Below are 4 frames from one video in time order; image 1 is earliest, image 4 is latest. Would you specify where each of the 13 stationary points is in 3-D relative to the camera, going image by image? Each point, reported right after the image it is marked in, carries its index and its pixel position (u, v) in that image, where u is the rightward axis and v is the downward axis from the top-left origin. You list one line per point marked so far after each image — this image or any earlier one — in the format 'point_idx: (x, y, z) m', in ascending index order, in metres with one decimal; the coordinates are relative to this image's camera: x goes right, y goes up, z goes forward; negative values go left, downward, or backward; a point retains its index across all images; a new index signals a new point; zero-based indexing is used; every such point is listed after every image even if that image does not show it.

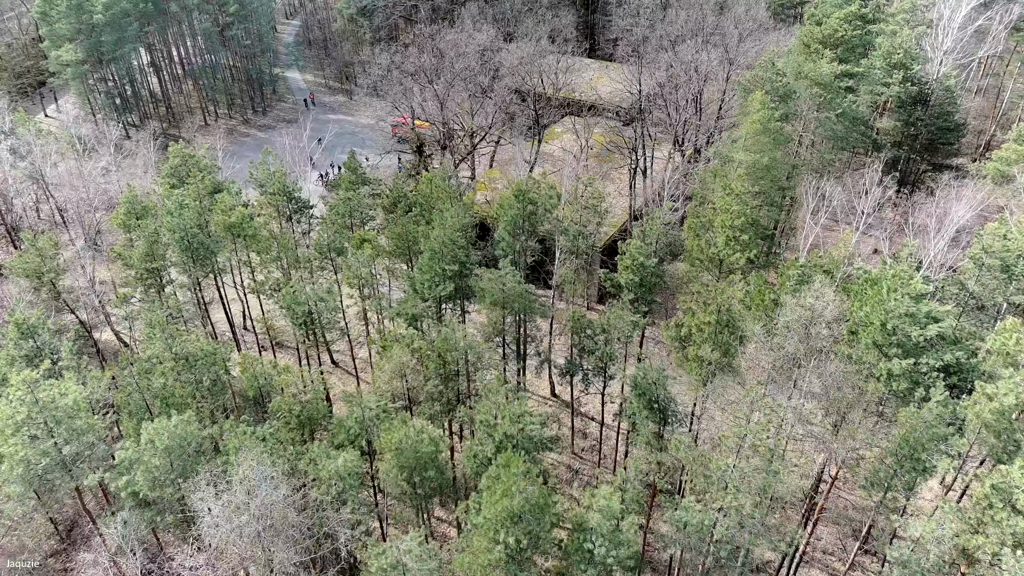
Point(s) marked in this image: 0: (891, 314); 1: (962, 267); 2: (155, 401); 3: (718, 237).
0: (+6.8, -0.5, +13.2) m
1: (+10.8, +0.5, +17.8) m
2: (-6.9, -2.2, +14.0) m
3: (+5.1, +1.3, +18.3) m
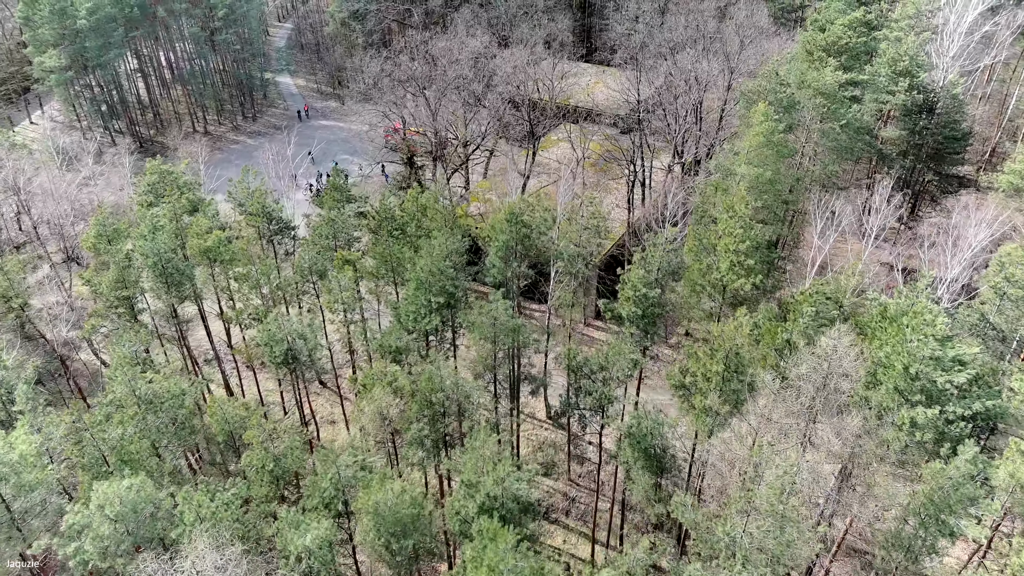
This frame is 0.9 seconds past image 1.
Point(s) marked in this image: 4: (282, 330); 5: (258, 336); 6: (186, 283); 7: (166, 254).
0: (+6.7, -1.2, +12.2) m
1: (+10.7, -0.2, +16.8) m
2: (-7.0, -2.9, +12.9) m
3: (+4.9, +0.6, +17.3) m
4: (-5.3, -1.0, +17.0) m
5: (-5.9, -1.1, +17.2) m
6: (-8.2, +0.1, +18.6) m
7: (-8.4, +0.9, +17.9) m
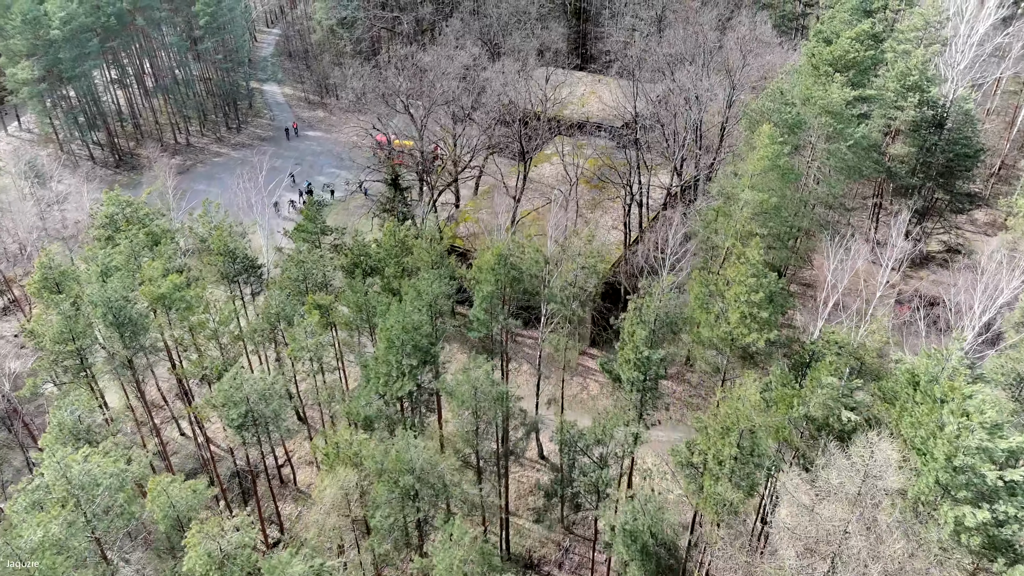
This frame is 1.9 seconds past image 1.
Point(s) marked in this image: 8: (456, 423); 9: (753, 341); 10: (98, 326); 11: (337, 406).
0: (+6.4, -2.3, +10.5) m
1: (+10.3, -1.3, +15.2) m
2: (-7.3, -4.0, +11.2) m
3: (+4.6, -0.5, +15.6) m
4: (-5.6, -2.1, +15.3) m
5: (-6.3, -2.3, +15.5) m
6: (-8.5, -1.1, +16.8) m
7: (-8.7, -0.3, +16.2) m
8: (-1.1, -2.5, +14.0) m
9: (+5.0, -1.1, +15.2) m
10: (-9.2, -0.9, +16.4) m
11: (-3.6, -2.5, +15.4) m
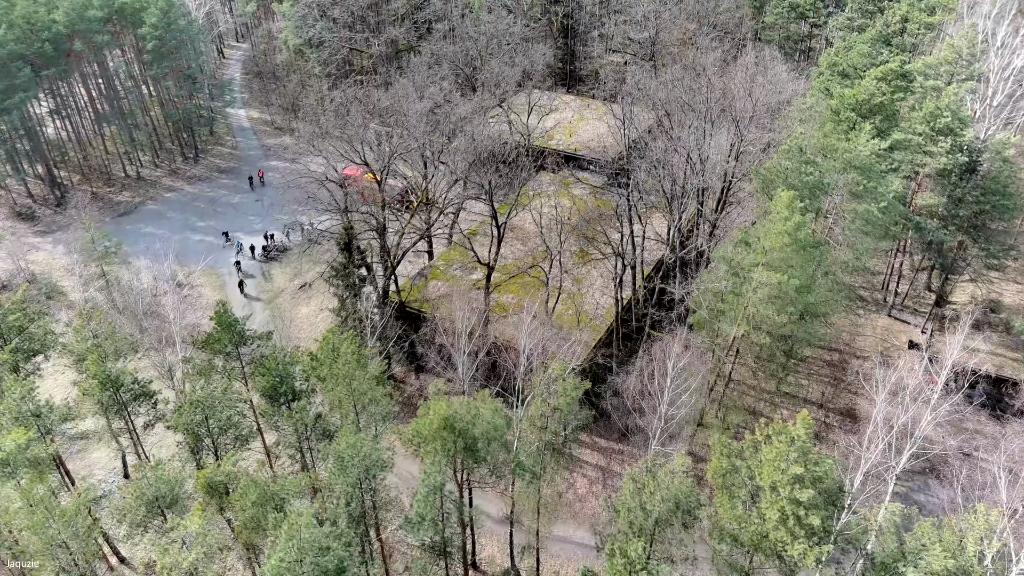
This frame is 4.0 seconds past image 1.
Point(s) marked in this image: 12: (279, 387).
0: (+5.6, -5.1, +6.4) m
1: (+9.6, -4.1, +11.0) m
2: (-8.0, -6.9, +6.9) m
3: (+3.8, -3.4, +11.4) m
4: (-6.4, -5.0, +11.0) m
5: (-7.0, -5.2, +11.2) m
6: (-9.3, -4.0, +12.5) m
7: (-9.5, -3.2, +11.9) m
8: (-1.8, -5.4, +9.8) m
9: (+4.2, -3.9, +11.1) m
10: (-10.0, -3.8, +12.1) m
11: (-4.4, -5.3, +11.2) m
12: (-5.1, -2.2, +16.1) m
